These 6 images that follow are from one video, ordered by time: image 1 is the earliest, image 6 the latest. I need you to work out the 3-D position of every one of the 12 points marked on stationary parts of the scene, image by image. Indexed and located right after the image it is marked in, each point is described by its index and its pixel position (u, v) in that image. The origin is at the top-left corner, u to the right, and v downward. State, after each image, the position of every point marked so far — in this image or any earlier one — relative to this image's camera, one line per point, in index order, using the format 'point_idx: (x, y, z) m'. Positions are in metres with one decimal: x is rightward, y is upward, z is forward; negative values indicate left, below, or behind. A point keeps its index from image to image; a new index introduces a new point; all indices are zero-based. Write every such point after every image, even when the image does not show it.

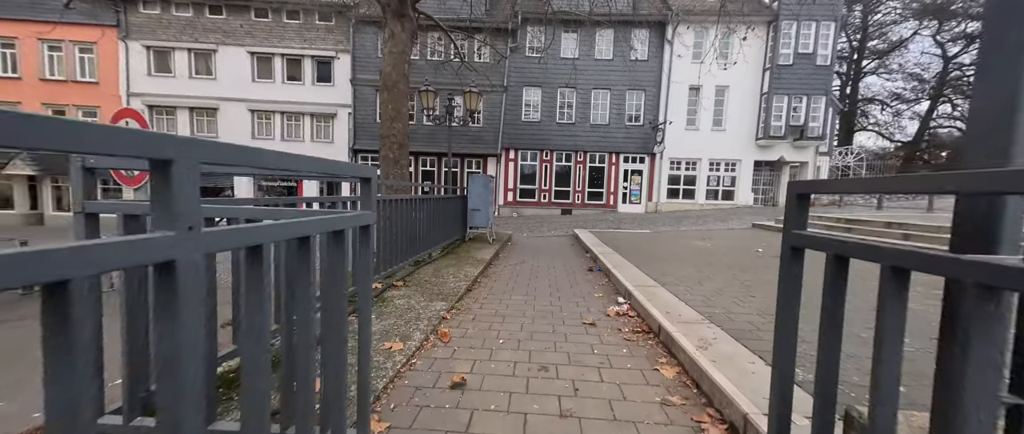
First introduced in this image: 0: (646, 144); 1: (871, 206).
0: (+7.0, +3.8, +18.1) m
1: (+15.1, +0.4, +14.5) m
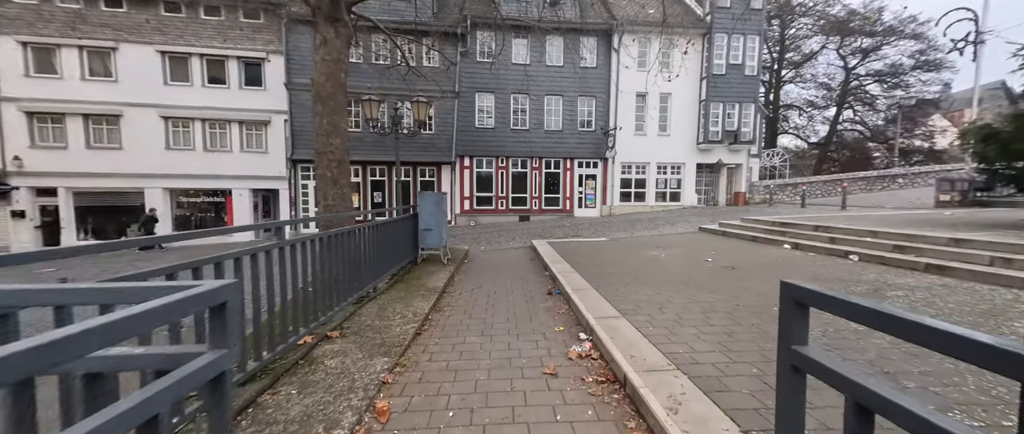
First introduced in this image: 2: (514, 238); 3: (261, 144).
0: (+4.6, +3.6, +18.5) m
1: (+13.1, +0.6, +15.9) m
2: (+0.1, -0.8, +13.0) m
3: (-11.7, +3.4, +16.1) m
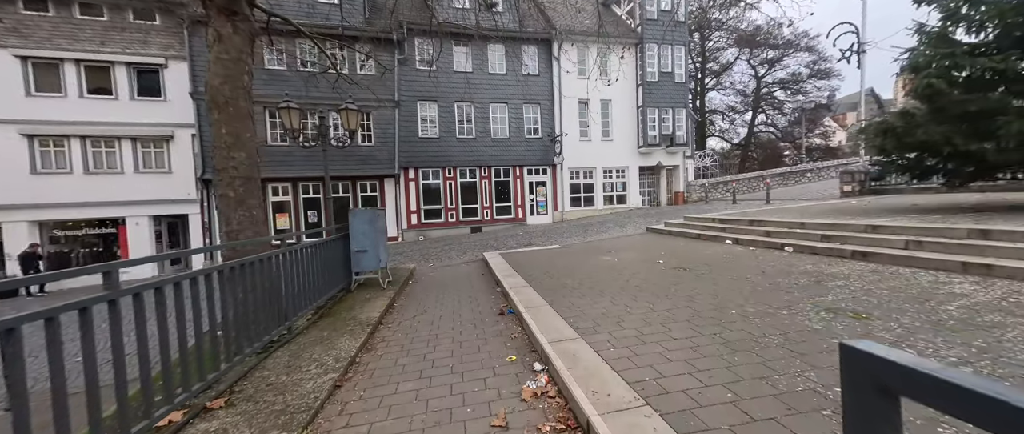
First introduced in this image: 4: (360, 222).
0: (+1.7, +3.3, +18.6) m
1: (+10.7, +0.8, +17.1) m
2: (-1.7, -1.2, +12.3) m
3: (-14.0, +2.2, +13.9) m
4: (-2.7, -0.1, +6.1) m
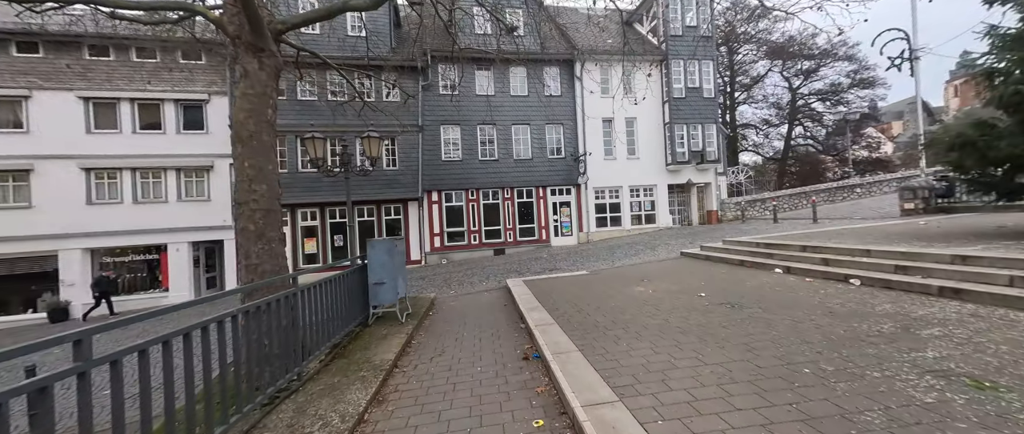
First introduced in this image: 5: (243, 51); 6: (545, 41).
0: (+3.0, +2.1, +18.2) m
1: (+11.9, -0.1, +16.0) m
2: (-0.9, -2.0, +12.0) m
3: (-13.0, +1.1, +14.6) m
4: (-2.3, -0.6, +5.9) m
5: (-4.3, +2.6, +5.6) m
6: (+1.2, +6.3, +12.5) m
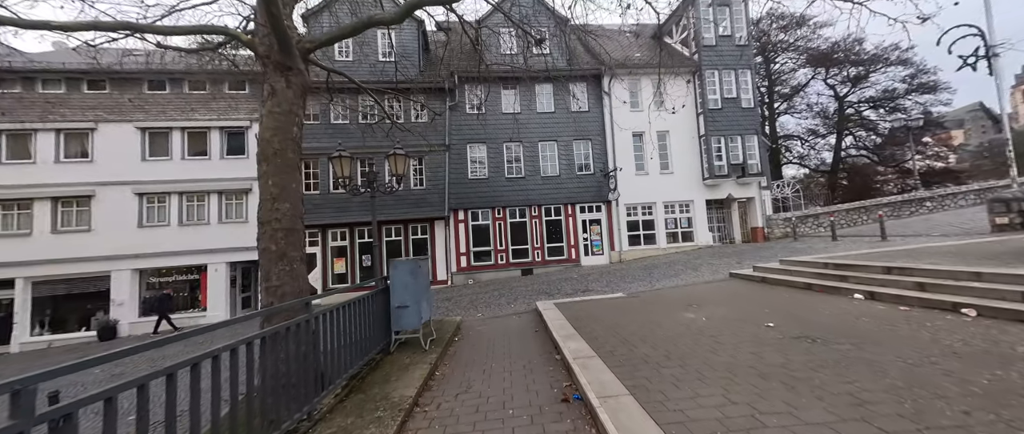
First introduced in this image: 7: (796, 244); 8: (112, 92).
0: (+4.4, +1.2, +17.5) m
1: (+13.1, -0.8, +14.5) m
2: (+0.1, -2.6, +11.4) m
3: (-11.8, +0.1, +15.1) m
4: (-1.8, -0.9, +5.6) m
5: (-3.8, +2.3, +5.5) m
6: (+2.1, +5.6, +12.2) m
7: (+11.6, -1.1, +14.2) m
8: (-17.1, +5.3, +14.9) m
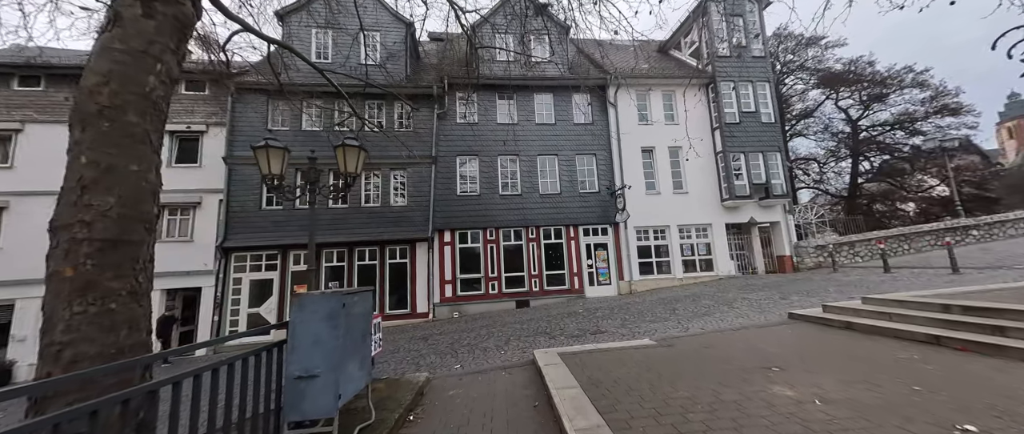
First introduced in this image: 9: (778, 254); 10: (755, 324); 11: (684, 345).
0: (+4.2, +0.1, +15.5) m
1: (+12.9, -1.8, +12.4) m
2: (-0.1, -3.2, +9.0) m
3: (-12.0, -0.5, +12.8) m
4: (-1.9, -1.0, +3.3) m
5: (-3.9, +2.3, +3.5) m
6: (+2.0, +5.0, +10.5) m
7: (+11.4, -2.0, +12.0) m
8: (-17.3, +4.7, +13.0) m
9: (+12.3, -1.7, +16.1) m
10: (+4.9, -2.1, +7.0) m
11: (+3.1, -2.3, +6.2) m
